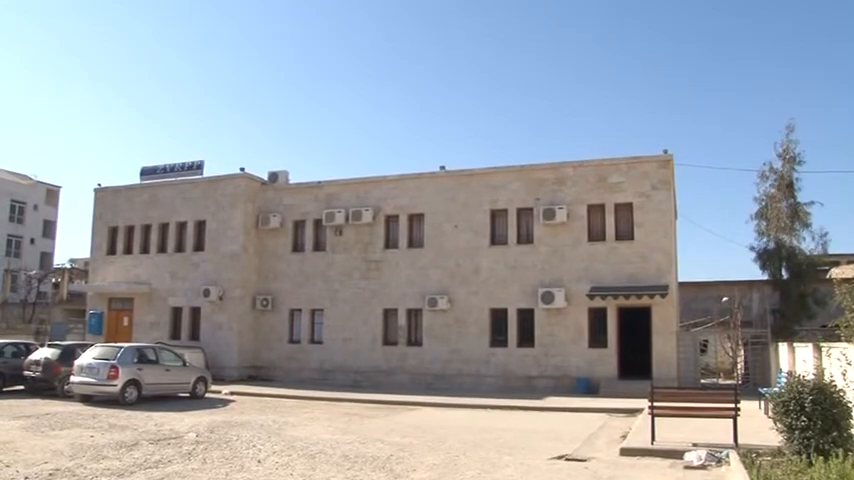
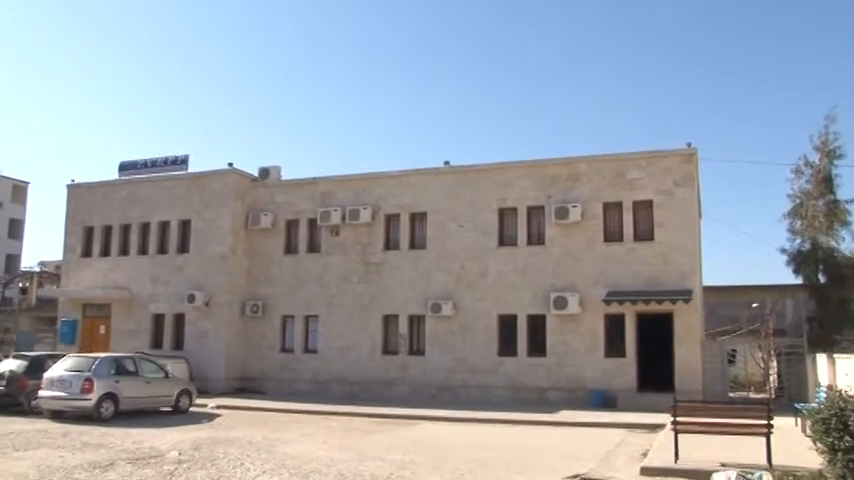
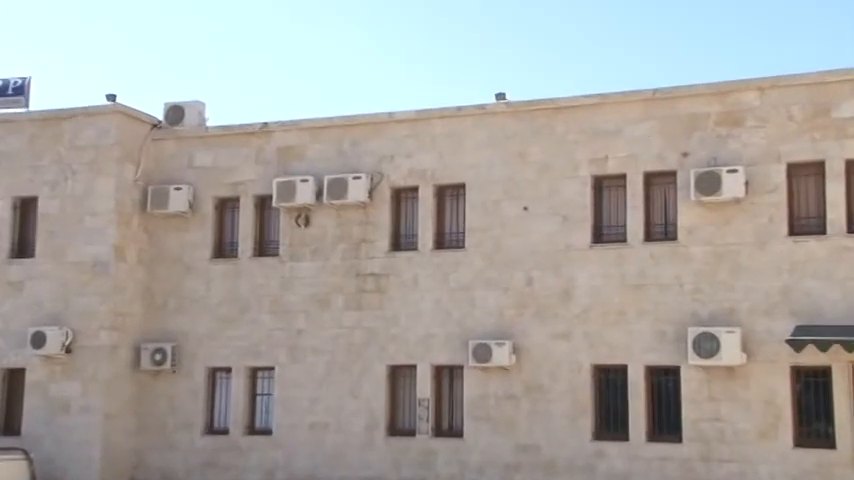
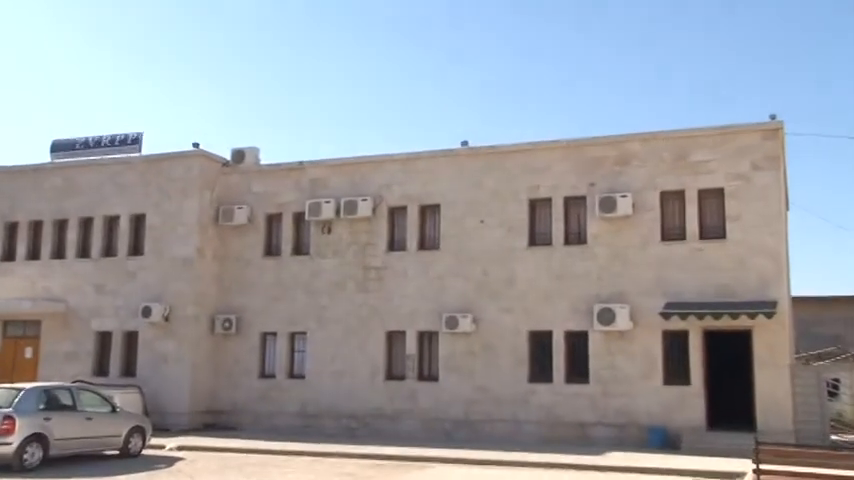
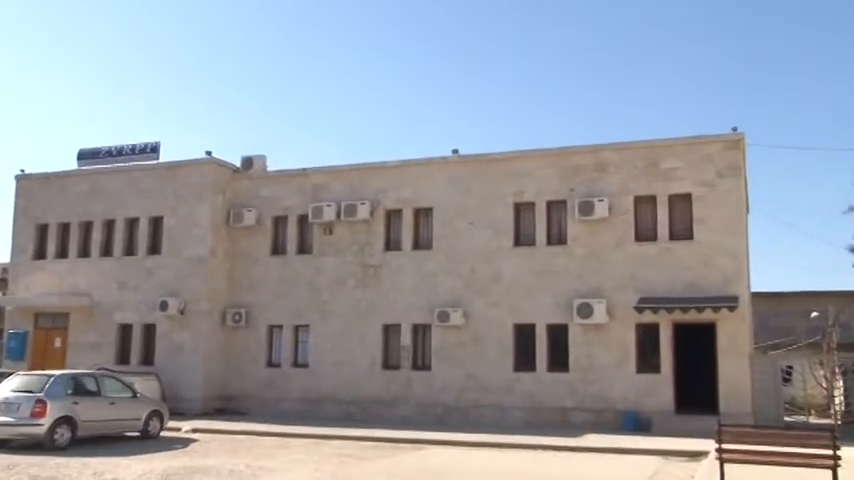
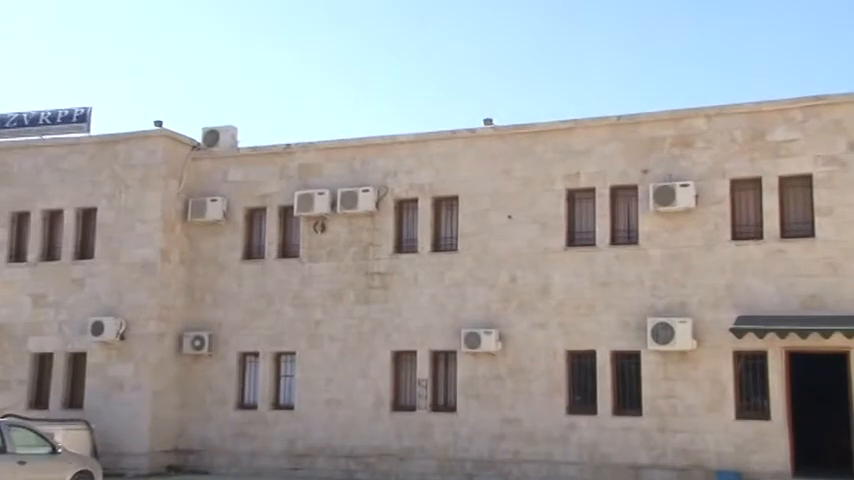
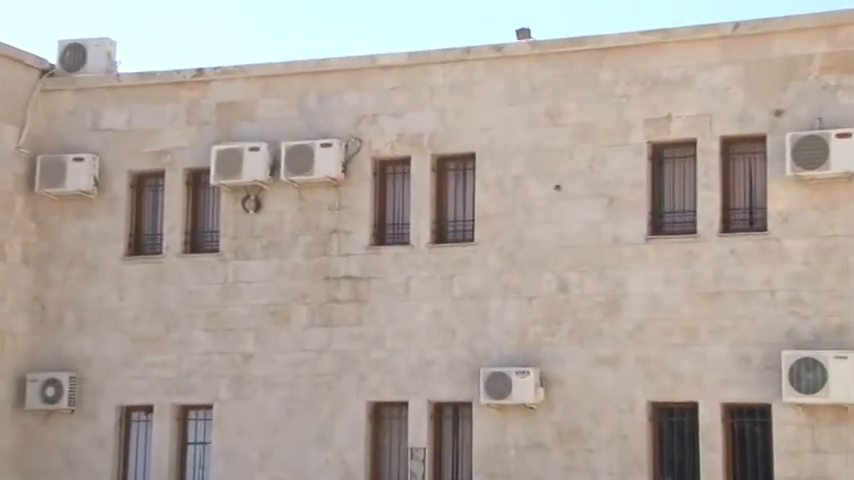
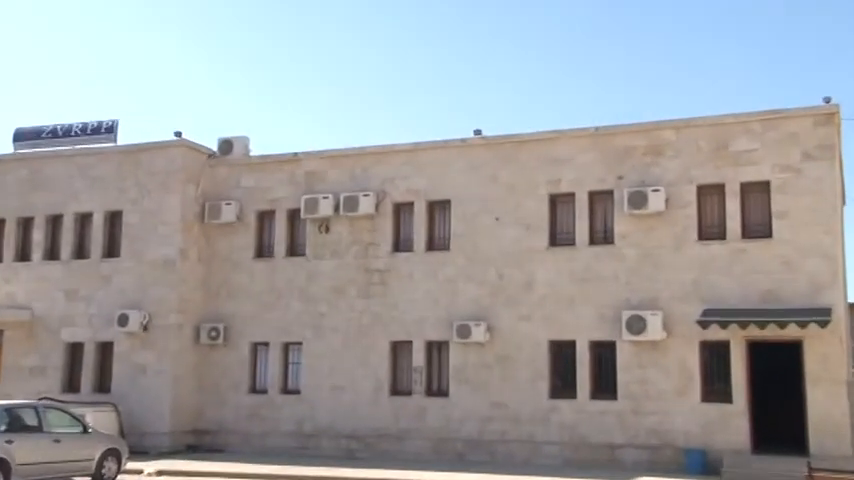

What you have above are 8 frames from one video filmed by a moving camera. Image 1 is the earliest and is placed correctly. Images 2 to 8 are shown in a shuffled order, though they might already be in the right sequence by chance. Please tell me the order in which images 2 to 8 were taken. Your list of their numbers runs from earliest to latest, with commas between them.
2, 5, 4, 8, 6, 3, 7
